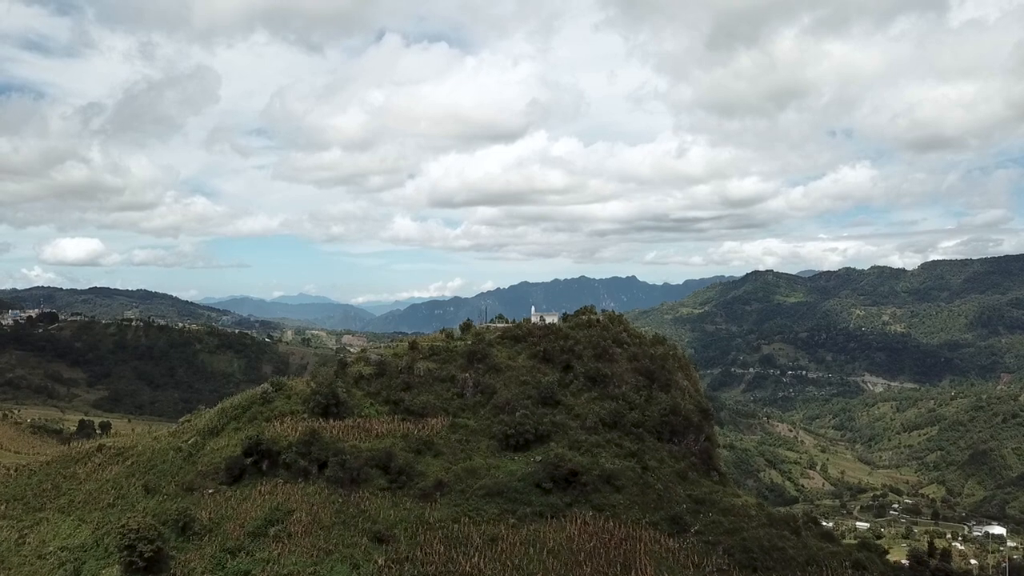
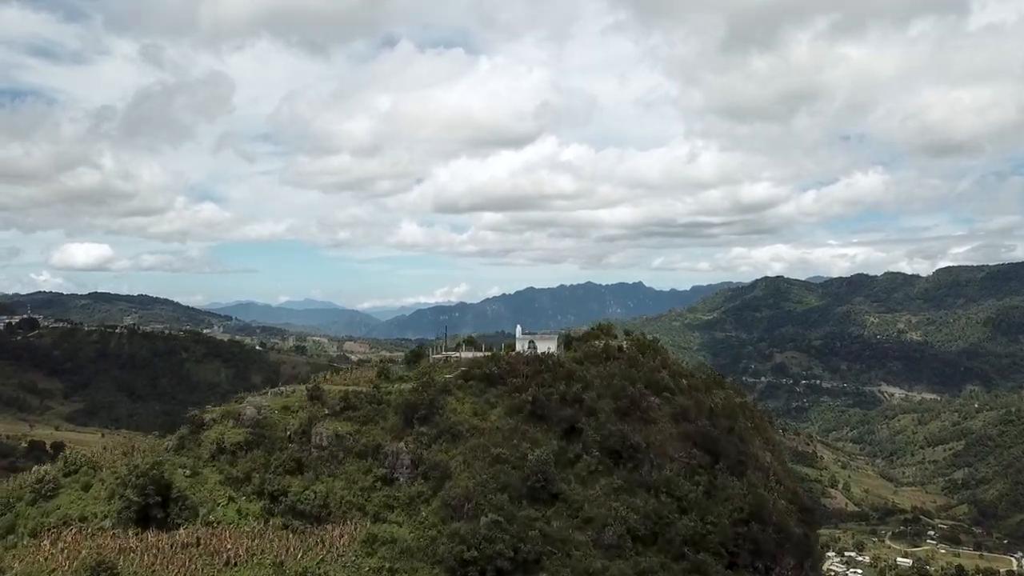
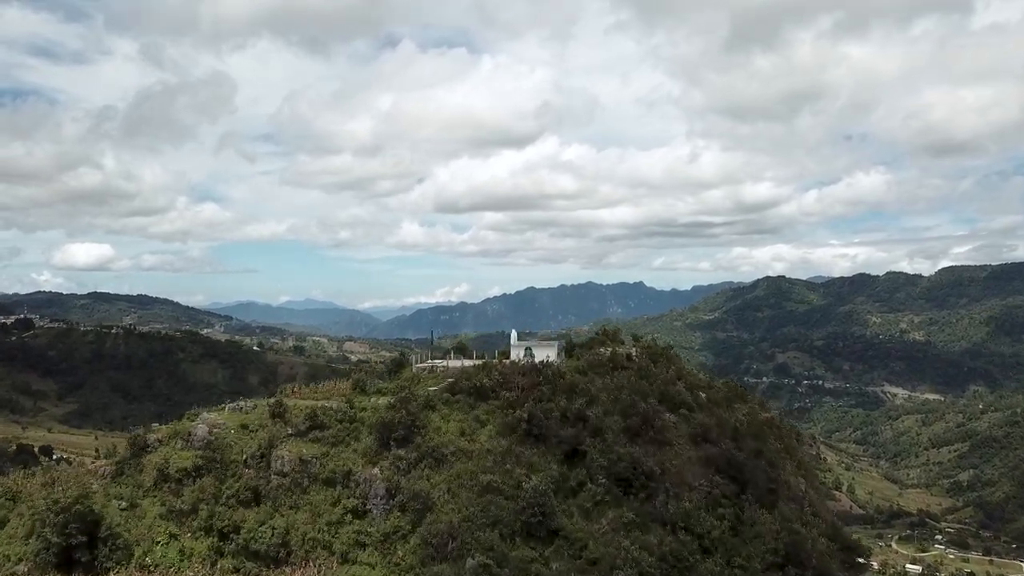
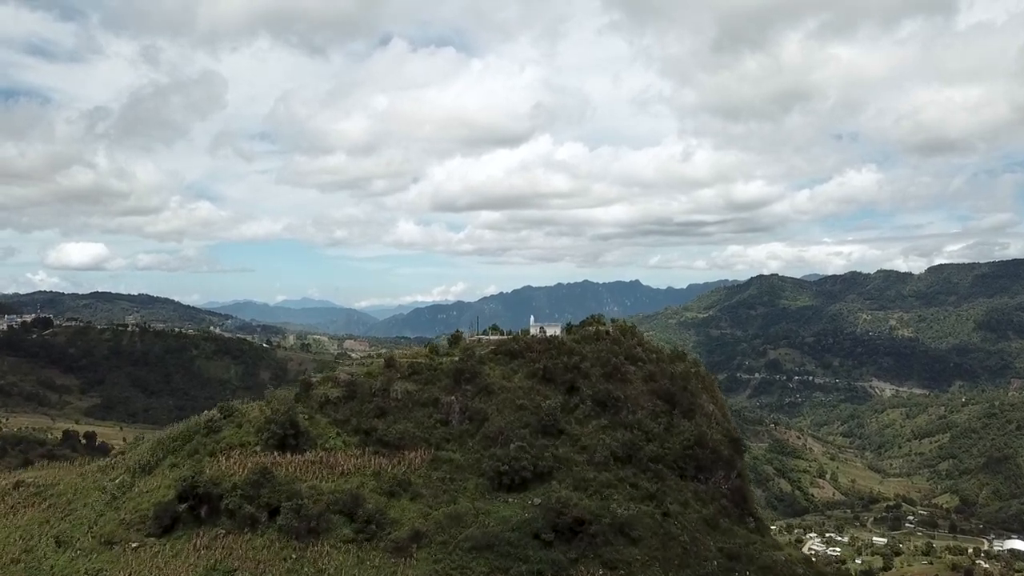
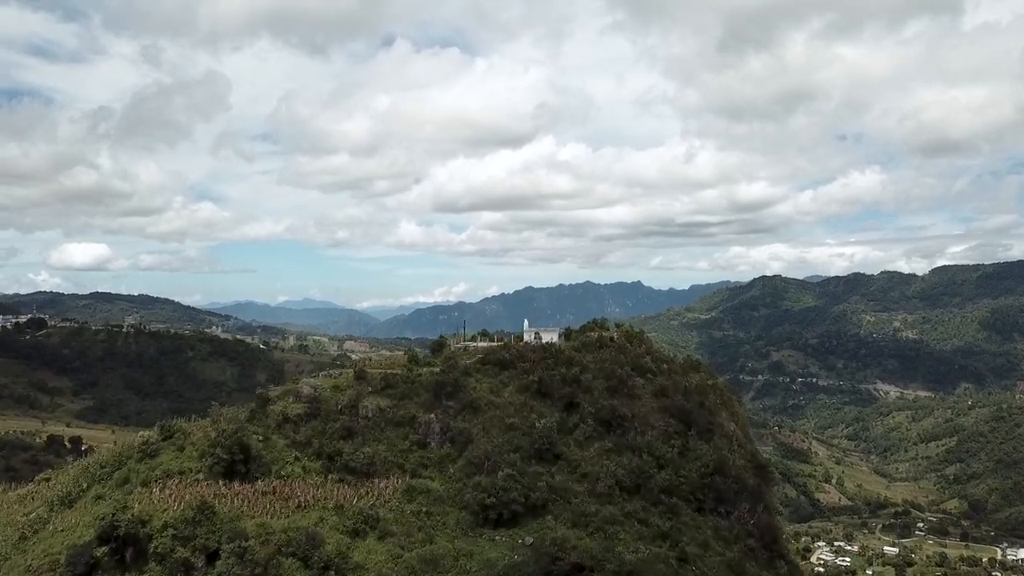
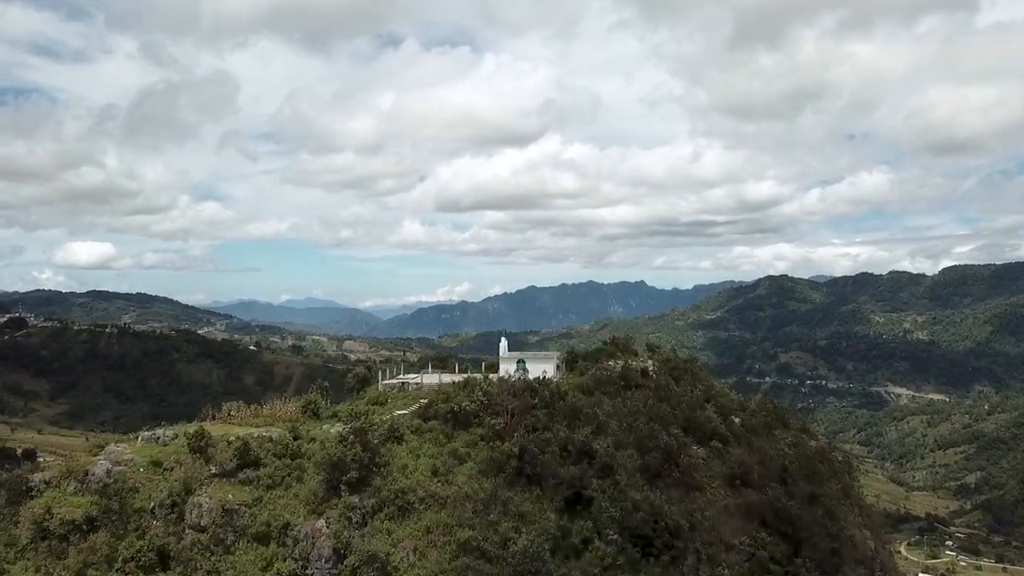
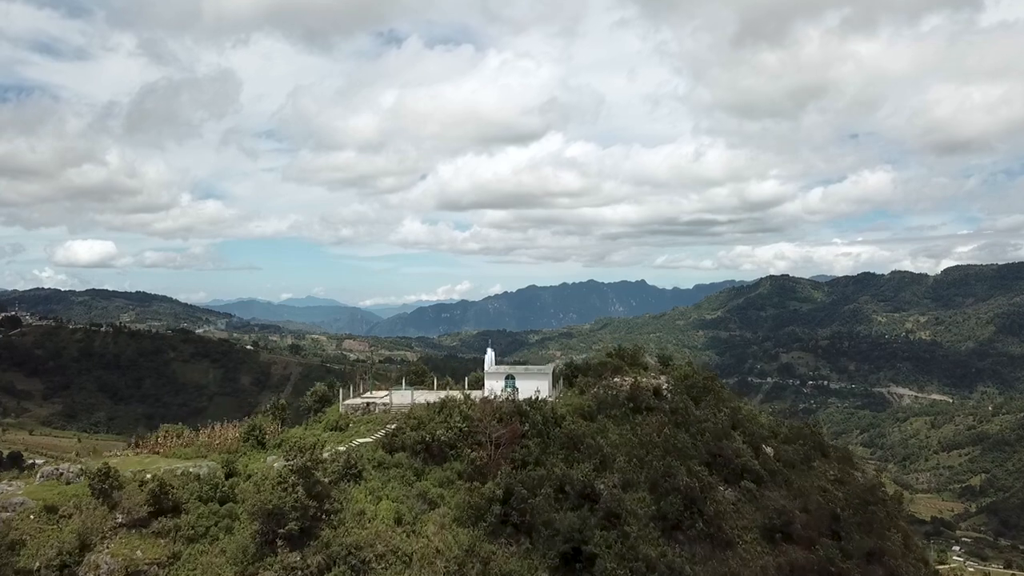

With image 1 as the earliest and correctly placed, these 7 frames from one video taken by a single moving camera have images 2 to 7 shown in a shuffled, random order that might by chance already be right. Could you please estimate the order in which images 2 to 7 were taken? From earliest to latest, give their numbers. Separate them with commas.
4, 5, 2, 3, 6, 7
